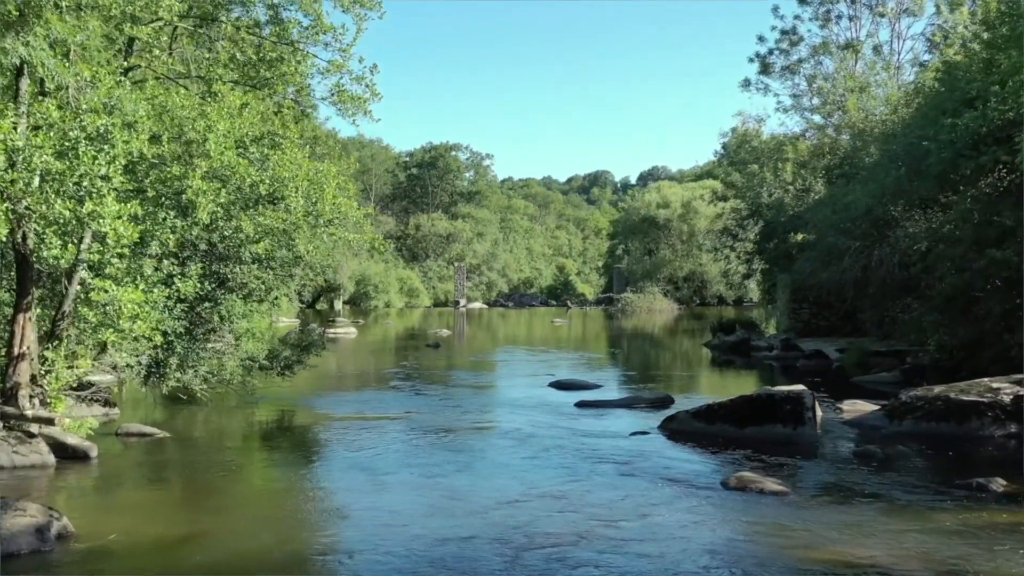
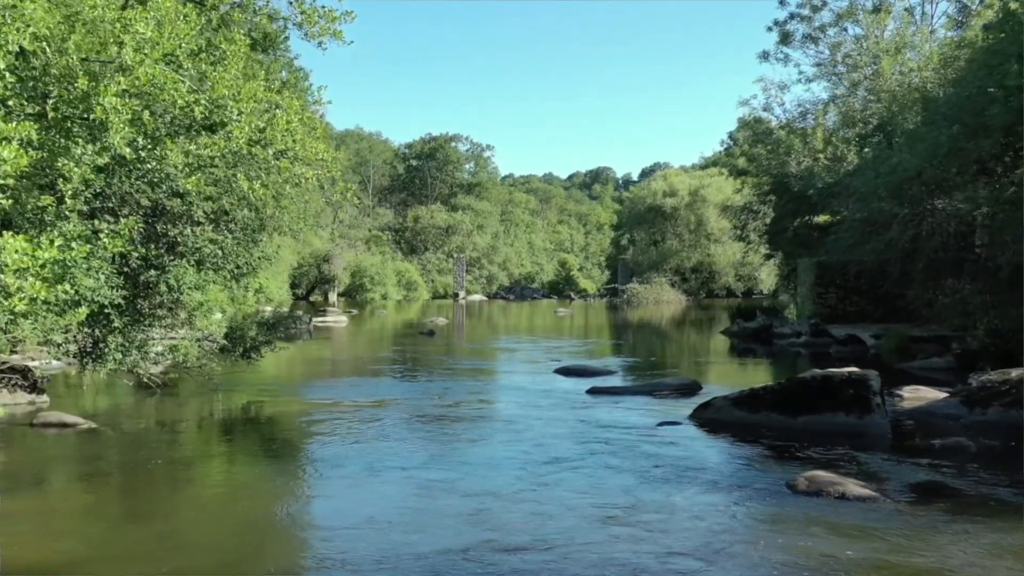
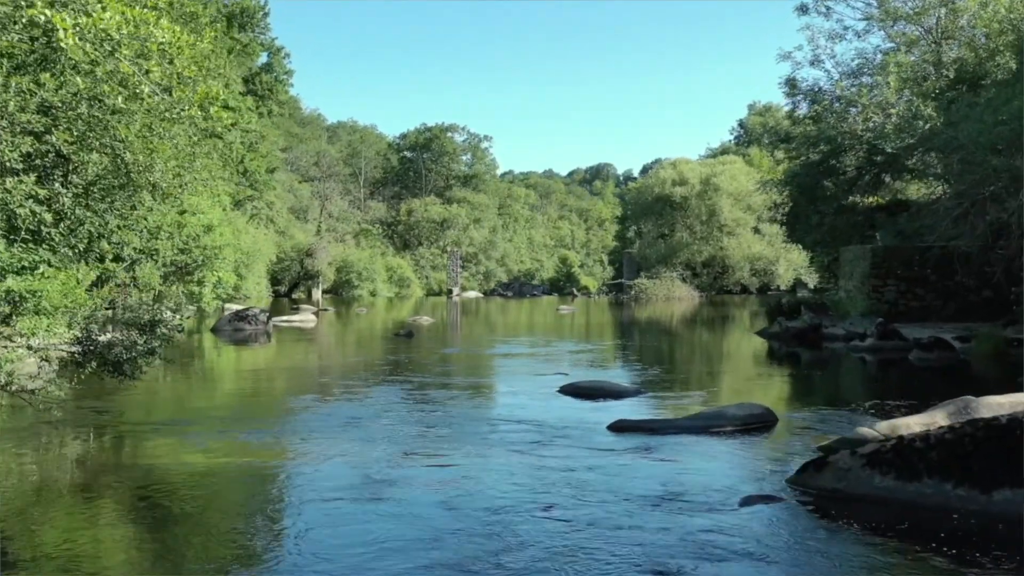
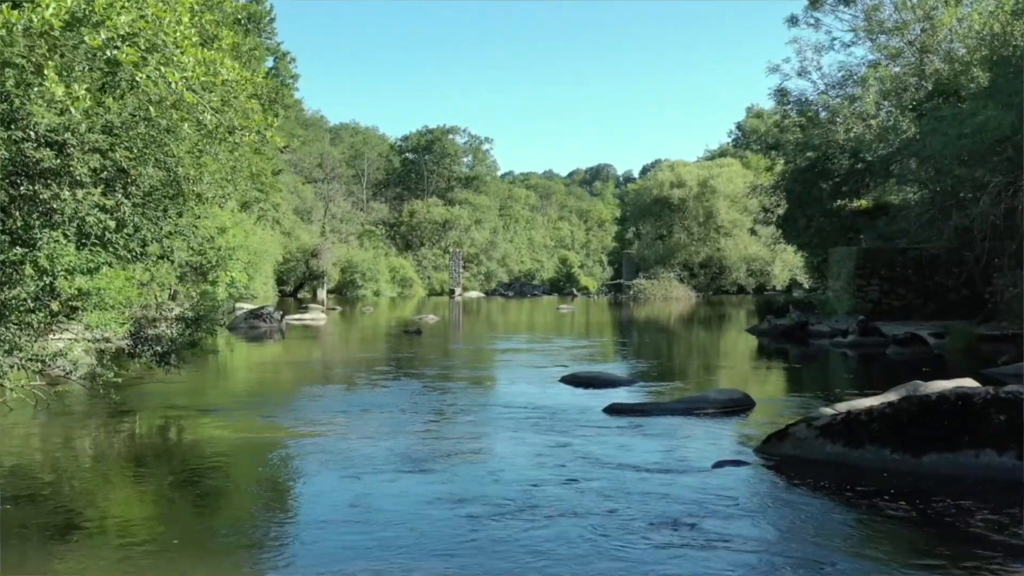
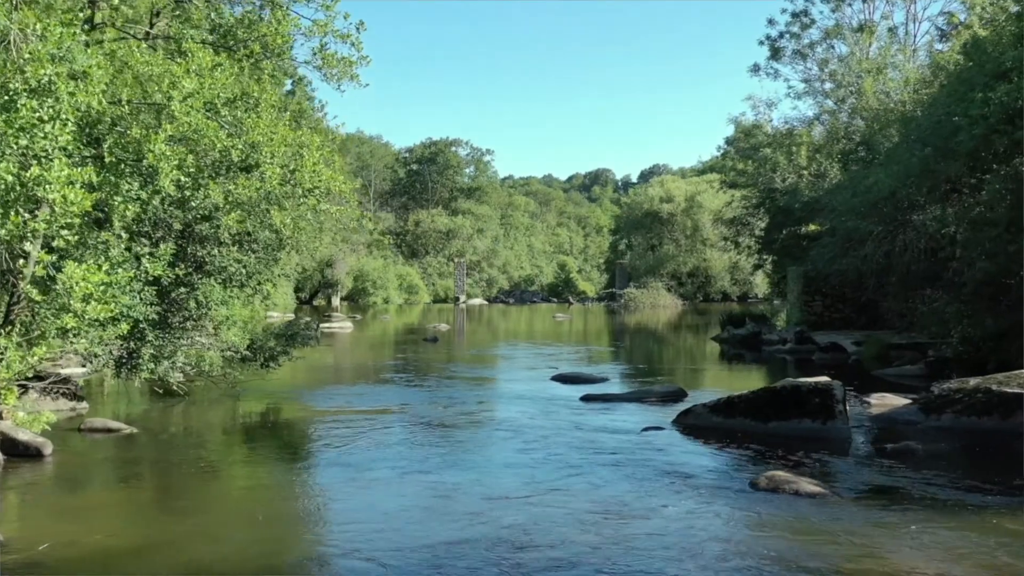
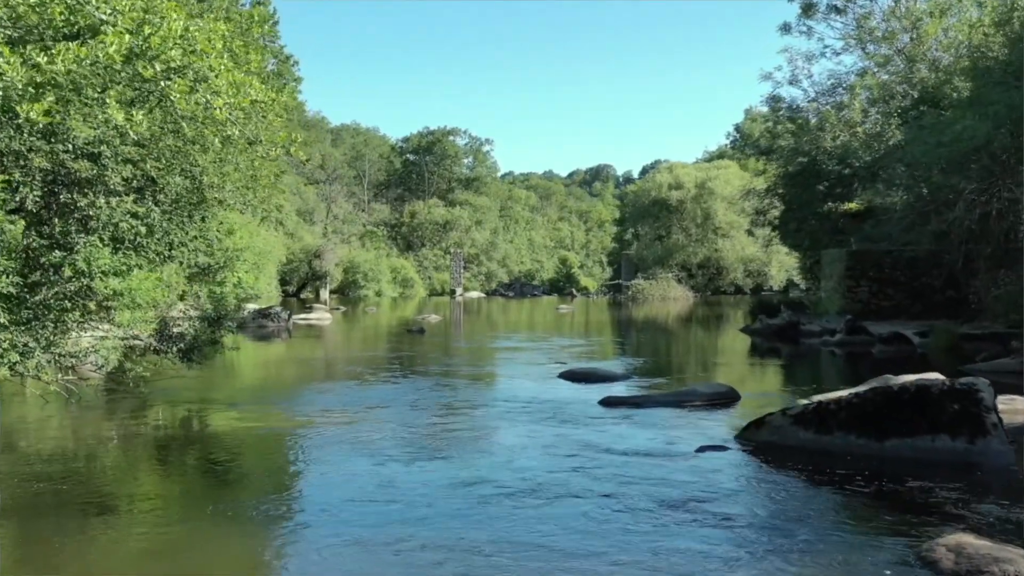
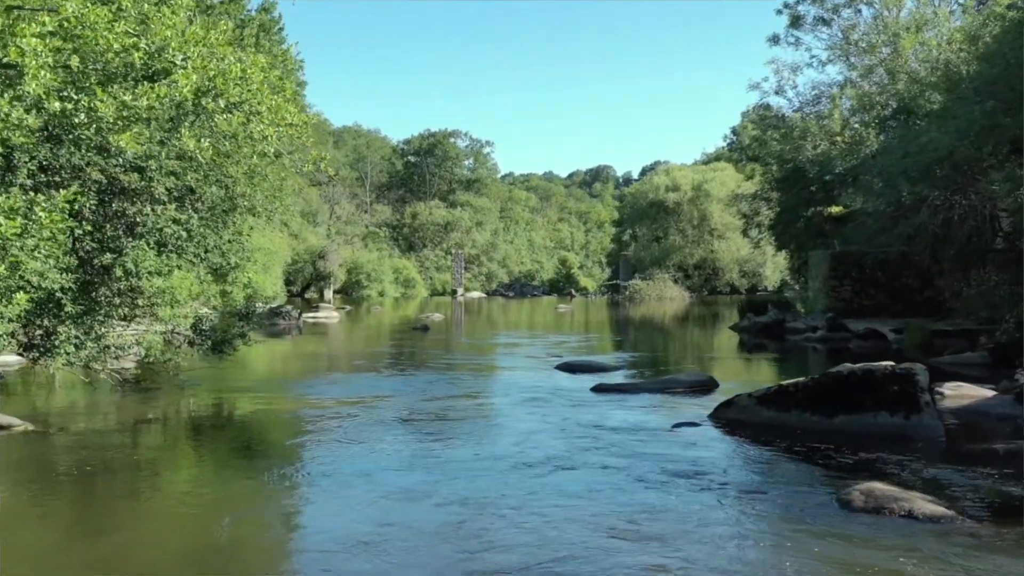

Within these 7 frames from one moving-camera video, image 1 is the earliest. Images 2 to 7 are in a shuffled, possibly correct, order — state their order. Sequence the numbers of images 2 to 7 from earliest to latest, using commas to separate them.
5, 2, 7, 6, 4, 3
